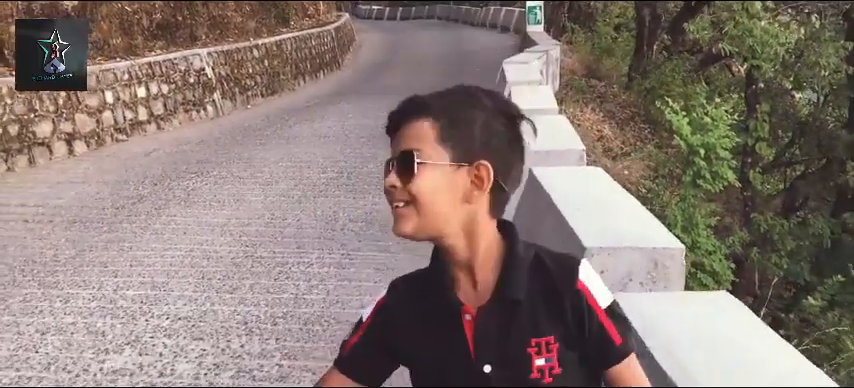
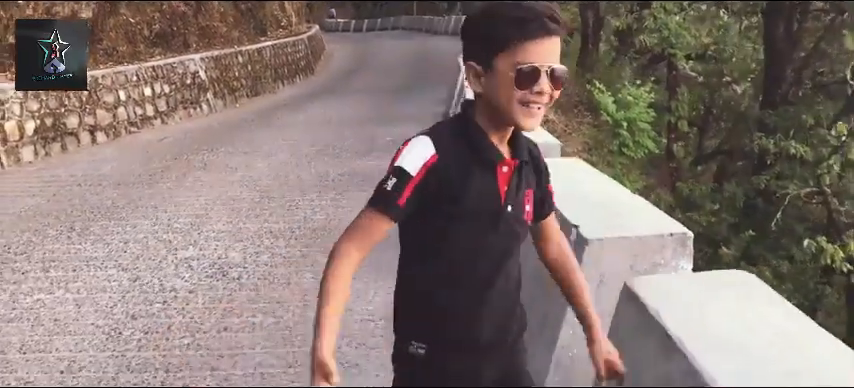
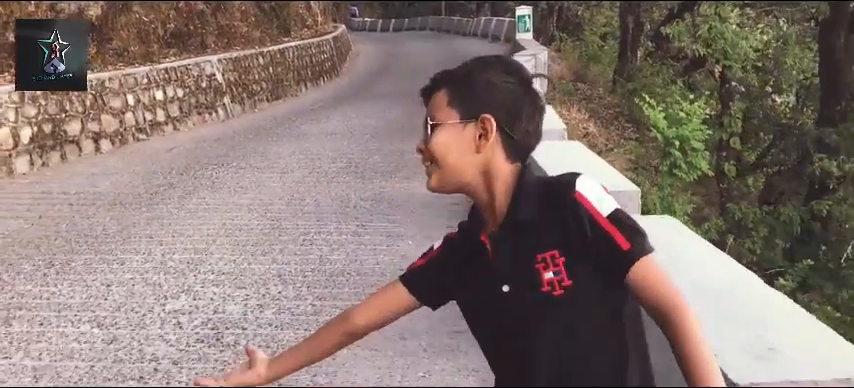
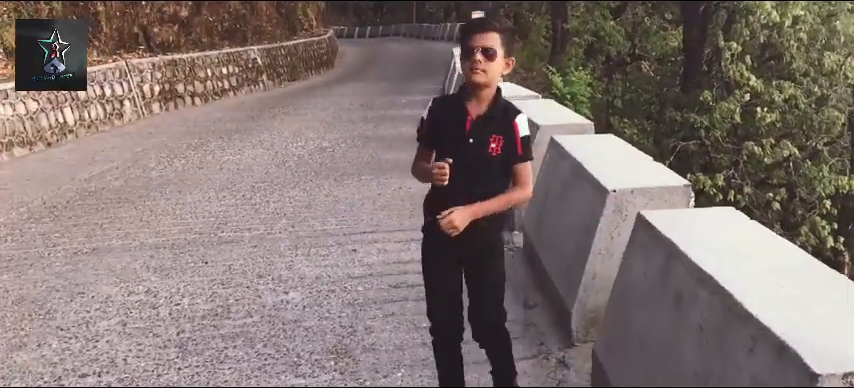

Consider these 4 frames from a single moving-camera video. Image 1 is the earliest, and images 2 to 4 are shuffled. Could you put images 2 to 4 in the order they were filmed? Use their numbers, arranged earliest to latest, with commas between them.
3, 2, 4
